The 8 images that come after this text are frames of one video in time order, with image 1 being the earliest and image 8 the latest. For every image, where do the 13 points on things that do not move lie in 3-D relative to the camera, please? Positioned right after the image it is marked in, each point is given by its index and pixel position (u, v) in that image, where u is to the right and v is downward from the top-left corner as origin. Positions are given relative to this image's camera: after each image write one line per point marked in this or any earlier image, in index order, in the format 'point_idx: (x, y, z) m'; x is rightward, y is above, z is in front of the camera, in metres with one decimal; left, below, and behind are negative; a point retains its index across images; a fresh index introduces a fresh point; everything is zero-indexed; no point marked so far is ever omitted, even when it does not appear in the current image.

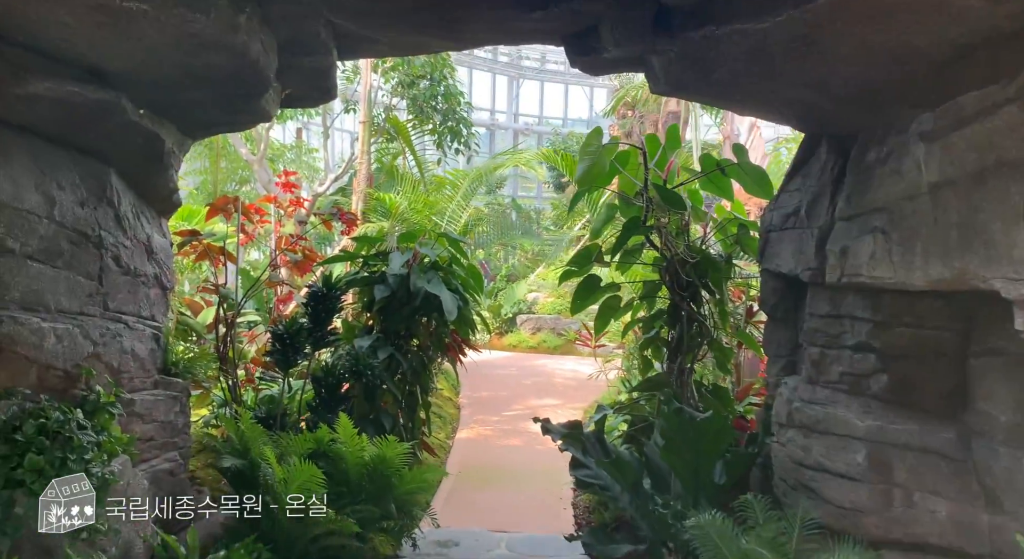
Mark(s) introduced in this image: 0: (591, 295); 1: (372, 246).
0: (+0.3, -0.1, +3.4) m
1: (-0.7, +0.2, +3.8) m
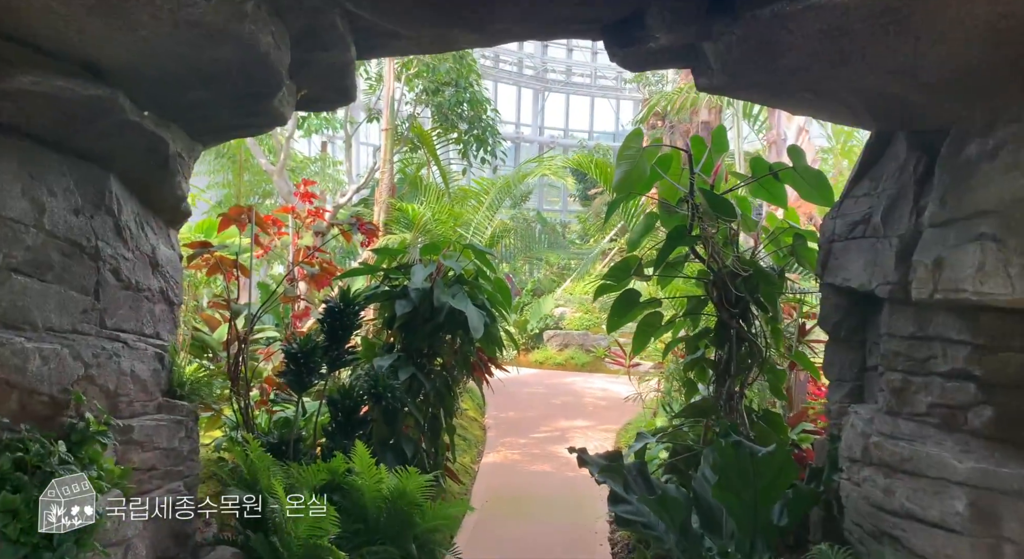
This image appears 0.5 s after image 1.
0: (+0.5, -0.1, +3.1) m
1: (-0.5, +0.1, +3.6) m
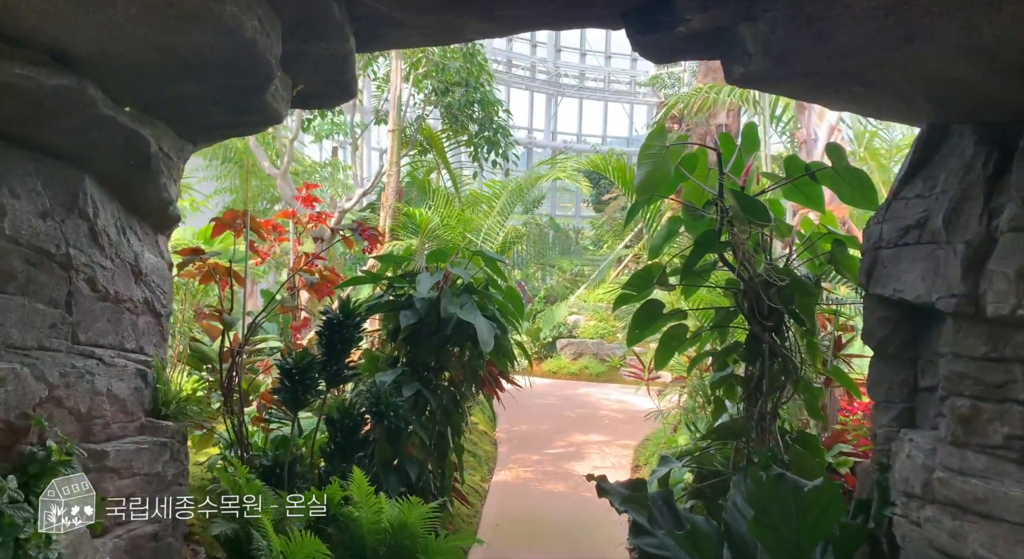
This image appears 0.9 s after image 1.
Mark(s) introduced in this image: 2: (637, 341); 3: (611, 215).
0: (+0.5, -0.2, +2.9) m
1: (-0.5, +0.1, +3.4) m
2: (+0.5, -0.2, +3.0) m
3: (+1.2, +0.8, +9.9) m
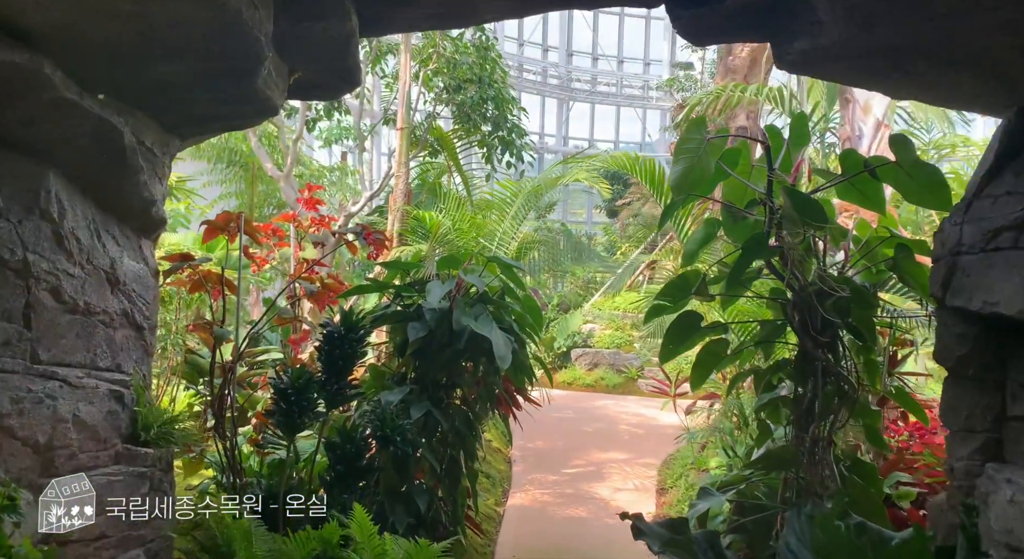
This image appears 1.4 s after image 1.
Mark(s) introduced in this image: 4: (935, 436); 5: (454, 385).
0: (+0.6, -0.2, +2.6) m
1: (-0.4, 0.0, +3.1) m
2: (+0.5, -0.3, +2.7) m
3: (+1.4, +0.7, +9.6) m
4: (+1.5, -0.6, +2.9) m
5: (-0.2, -0.4, +3.0) m
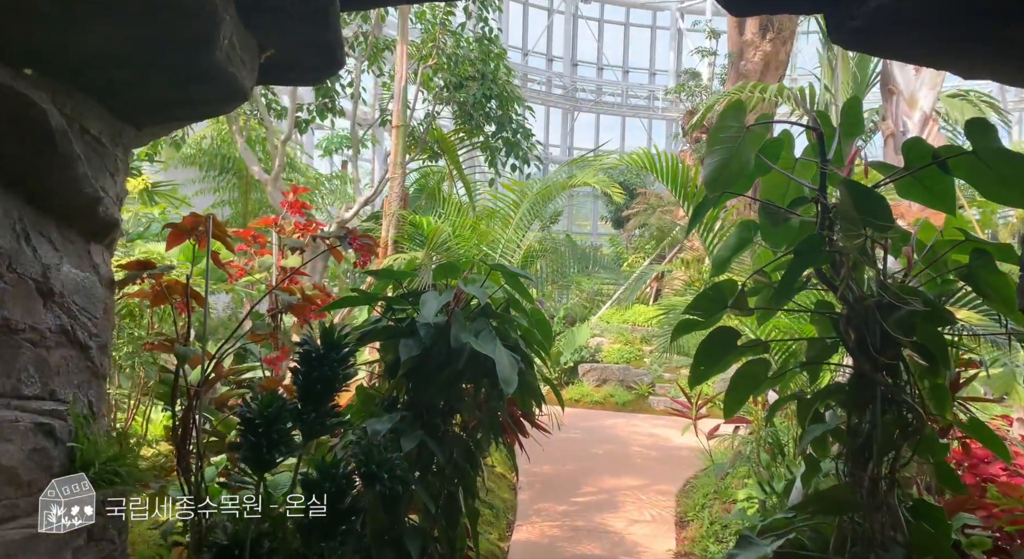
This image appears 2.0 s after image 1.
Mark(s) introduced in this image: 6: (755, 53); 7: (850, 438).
0: (+0.6, -0.2, +2.3) m
1: (-0.4, 0.0, +2.7) m
2: (+0.6, -0.3, +2.3) m
3: (+1.4, +0.5, +9.2) m
4: (+1.5, -0.6, +2.5) m
5: (-0.2, -0.4, +2.6) m
6: (+2.1, +2.0, +6.9) m
7: (+0.9, -0.4, +2.1) m
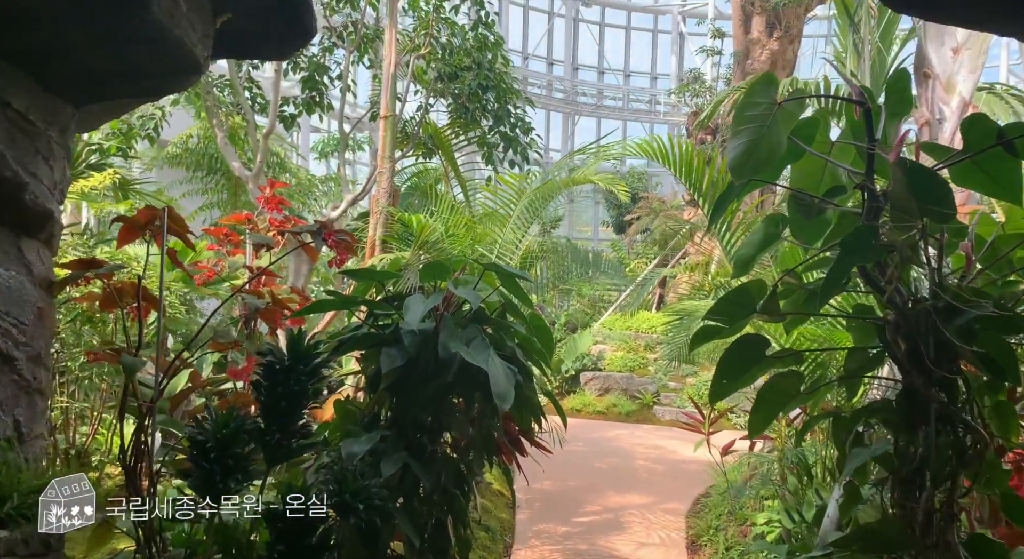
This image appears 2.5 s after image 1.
0: (+0.6, -0.2, +2.0) m
1: (-0.4, 0.0, +2.5) m
2: (+0.5, -0.3, +2.0) m
3: (+1.4, +0.5, +9.0) m
4: (+1.5, -0.6, +2.2) m
5: (-0.2, -0.4, +2.3) m
6: (+2.1, +1.9, +6.7) m
7: (+0.9, -0.4, +1.8) m
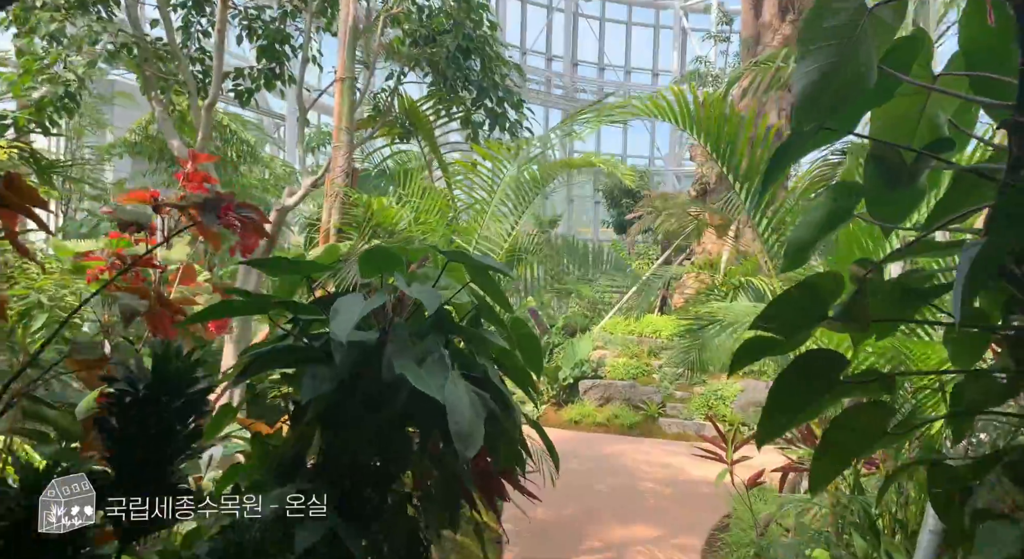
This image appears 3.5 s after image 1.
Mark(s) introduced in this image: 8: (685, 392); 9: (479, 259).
0: (+0.5, -0.2, +1.4) m
1: (-0.5, 0.0, +1.9) m
2: (+0.5, -0.3, +1.4) m
3: (+1.4, +0.5, +8.4) m
4: (+1.5, -0.6, +1.6) m
5: (-0.3, -0.4, +1.7) m
6: (+2.0, +1.9, +6.1) m
7: (+0.8, -0.4, +1.2) m
8: (+1.5, -1.0, +7.1) m
9: (-0.1, 0.0, +1.7) m
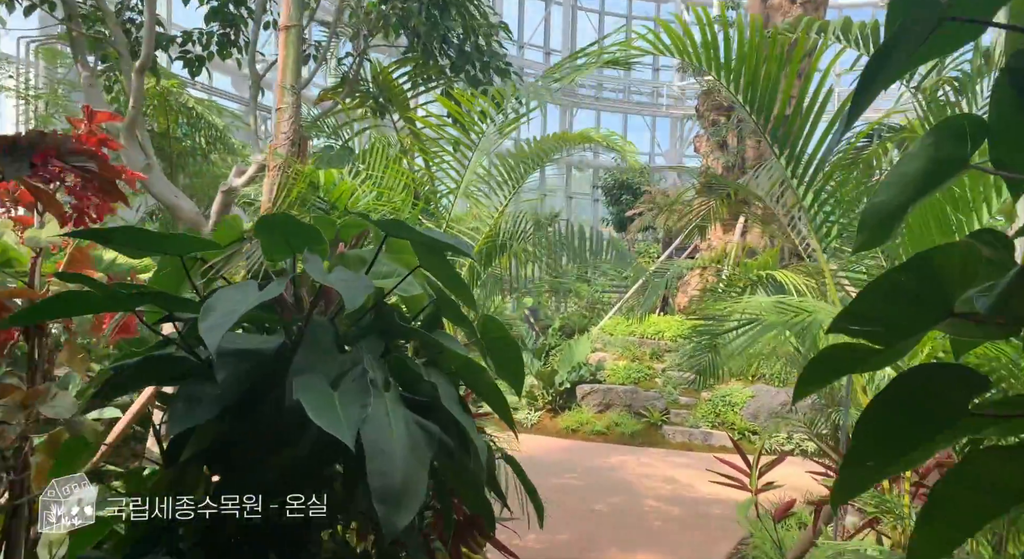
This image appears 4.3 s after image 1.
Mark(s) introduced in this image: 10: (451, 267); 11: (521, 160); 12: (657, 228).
0: (+0.5, -0.2, +0.9) m
1: (-0.5, 0.0, +1.4) m
2: (+0.4, -0.3, +0.9) m
3: (+1.3, +0.5, +7.9) m
4: (+1.4, -0.6, +1.1) m
5: (-0.3, -0.4, +1.2) m
6: (+2.0, +2.0, +5.6) m
7: (+0.8, -0.4, +0.7) m
8: (+1.5, -1.0, +6.6) m
9: (-0.1, +0.1, +1.2) m
10: (-0.1, 0.0, +1.3) m
11: (0.0, +0.4, +3.0) m
12: (+1.4, +0.5, +7.3) m
